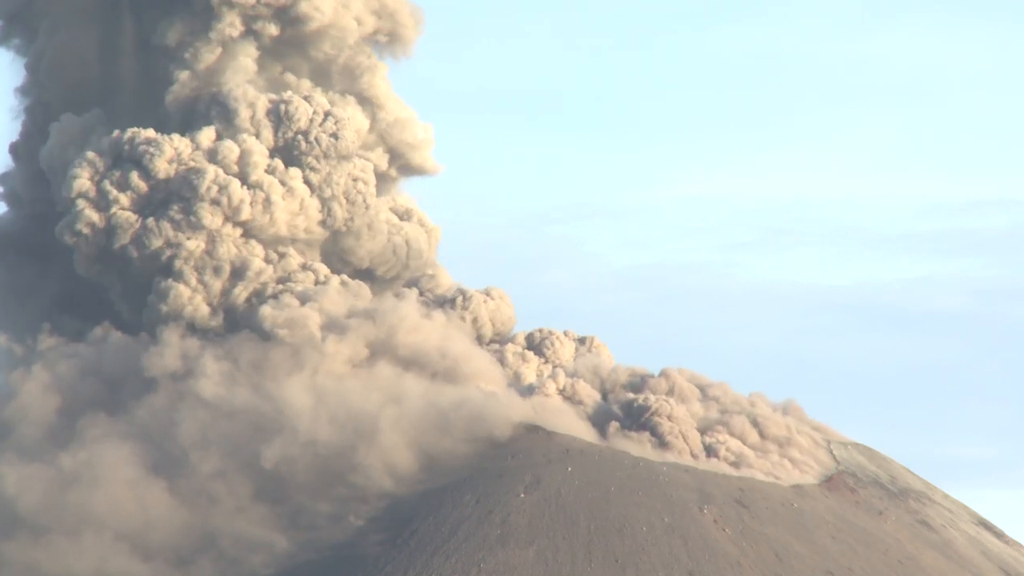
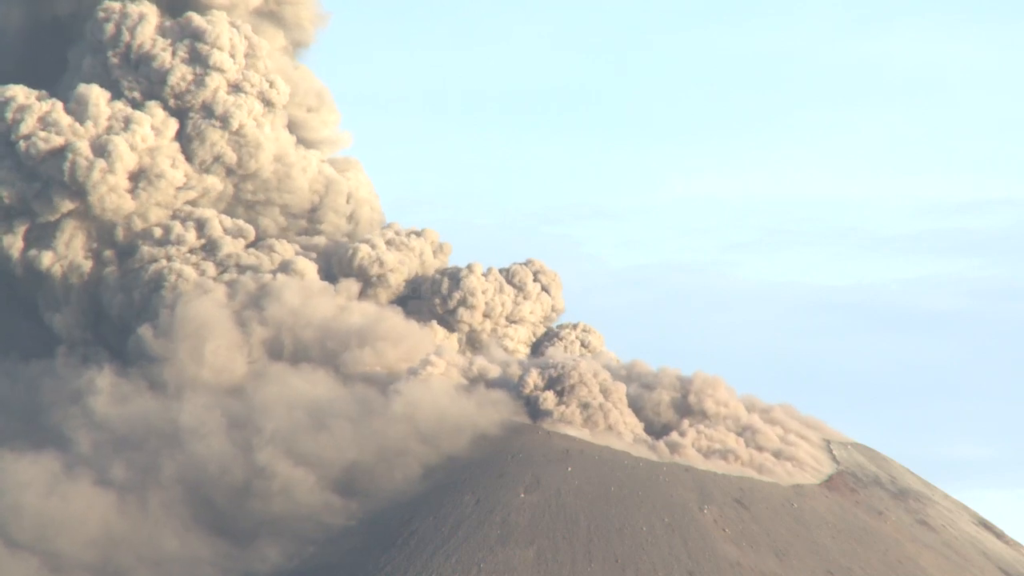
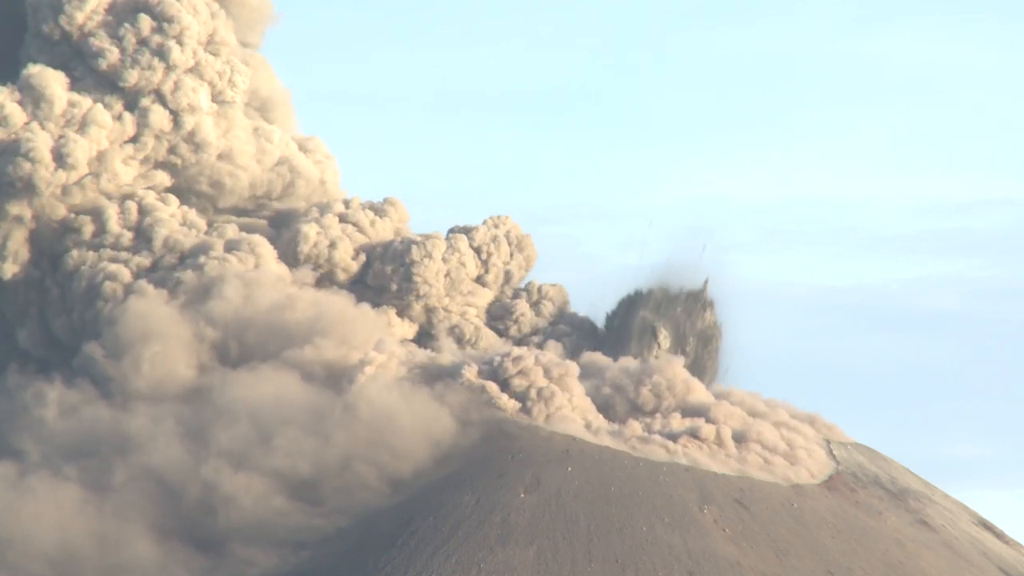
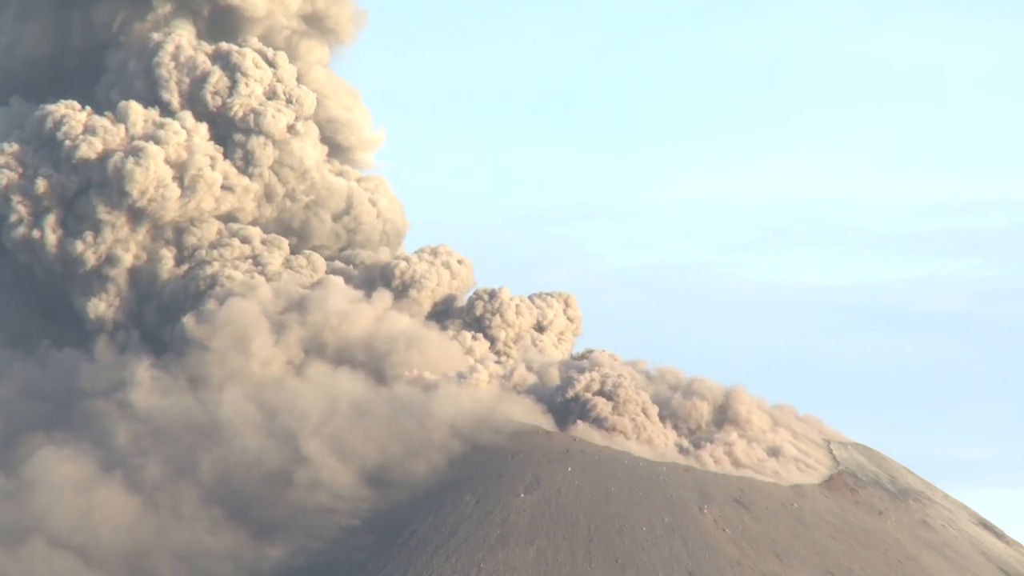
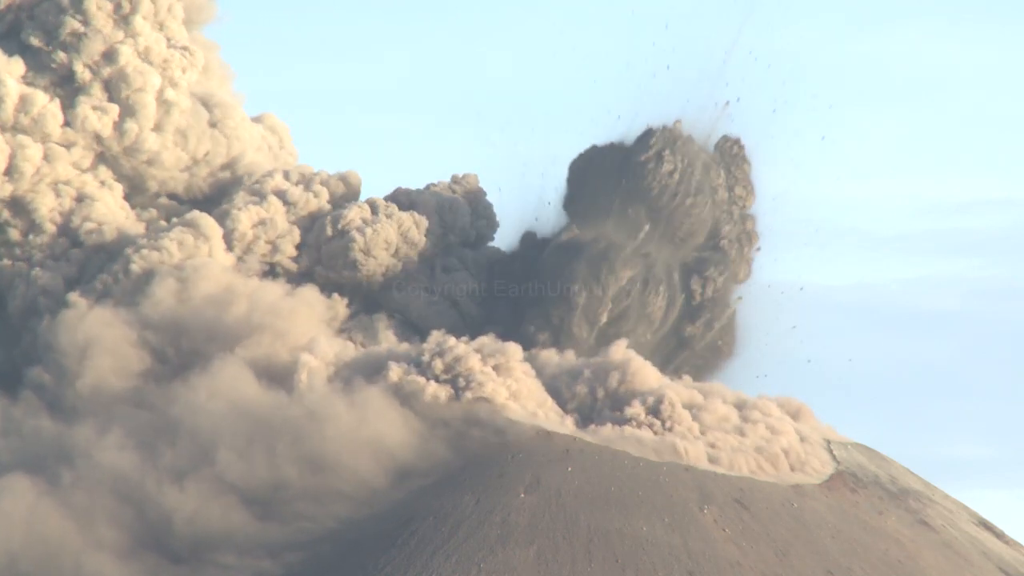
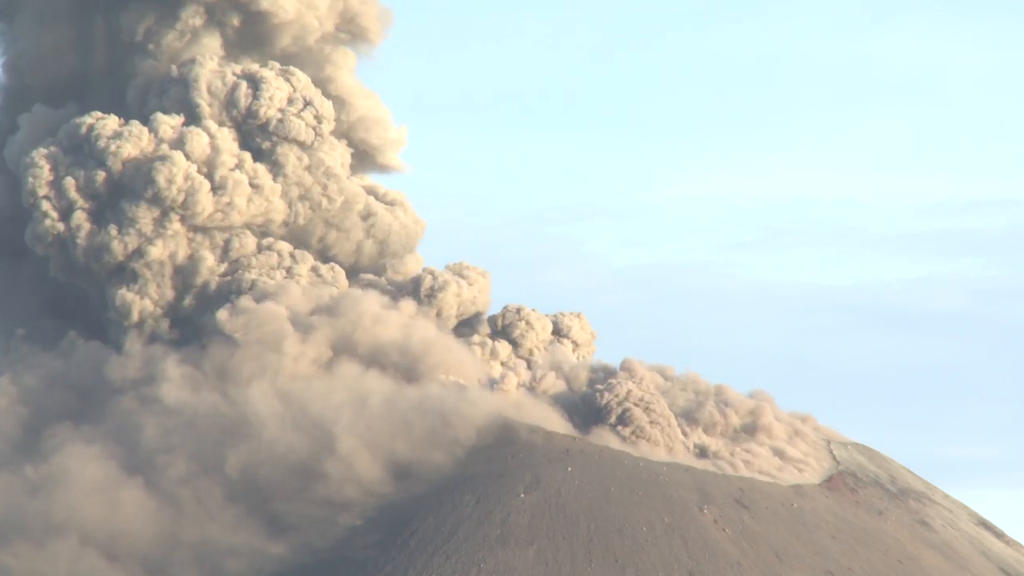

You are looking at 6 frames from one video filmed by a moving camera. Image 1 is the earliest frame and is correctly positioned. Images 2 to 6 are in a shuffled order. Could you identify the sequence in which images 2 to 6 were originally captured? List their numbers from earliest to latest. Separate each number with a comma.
6, 4, 2, 3, 5
